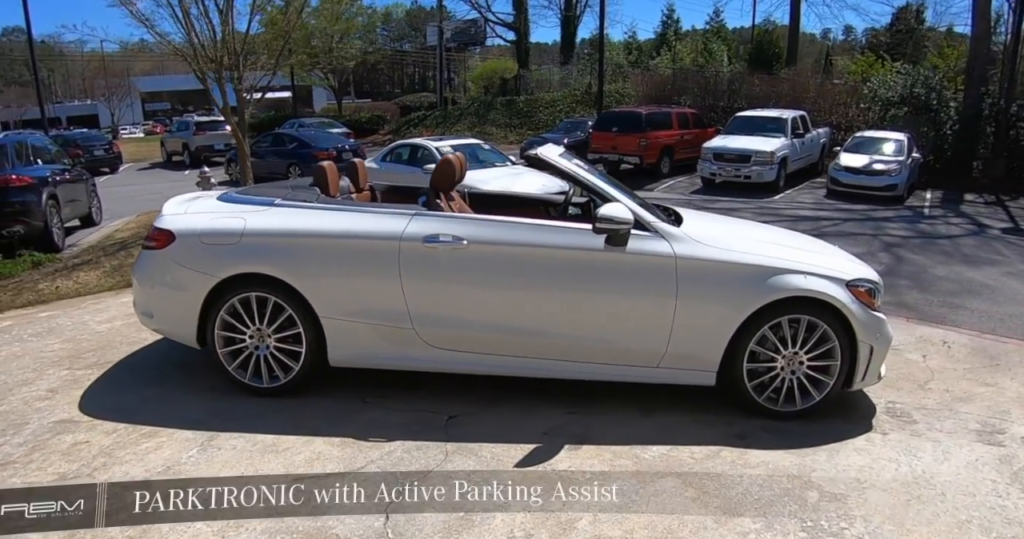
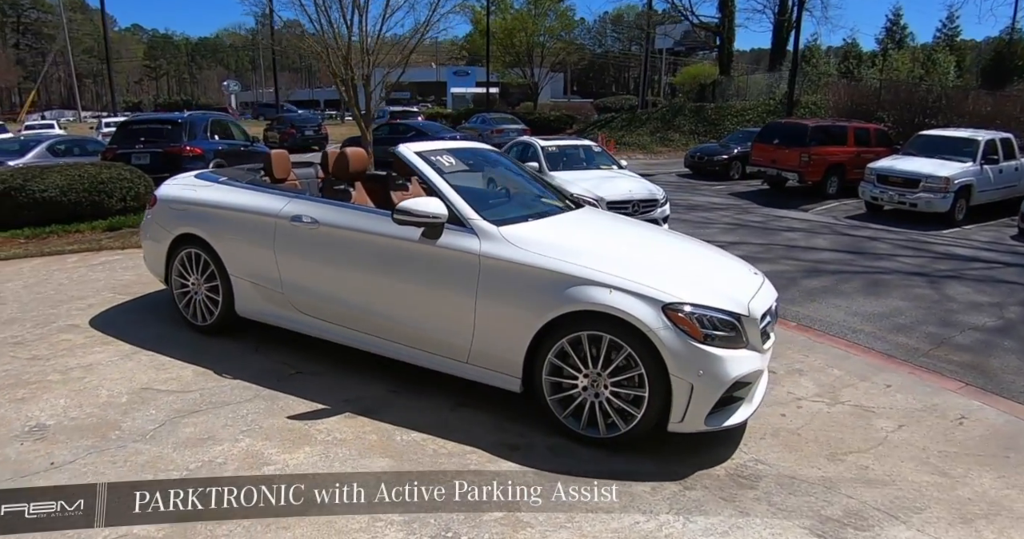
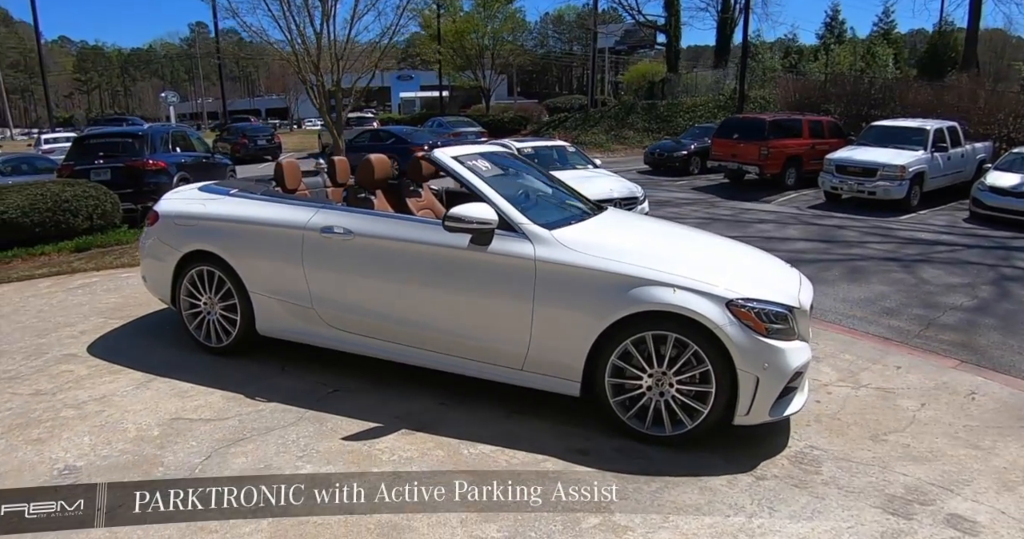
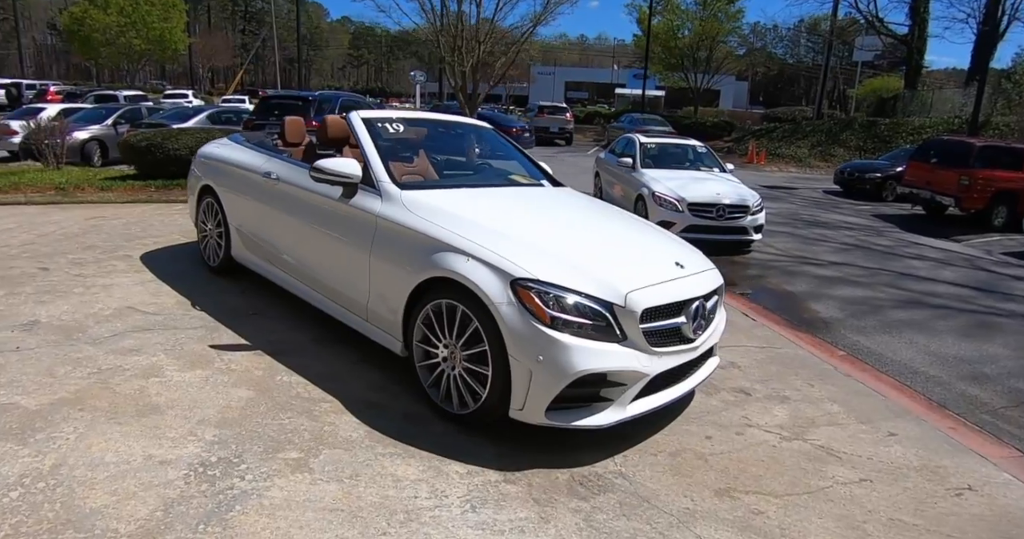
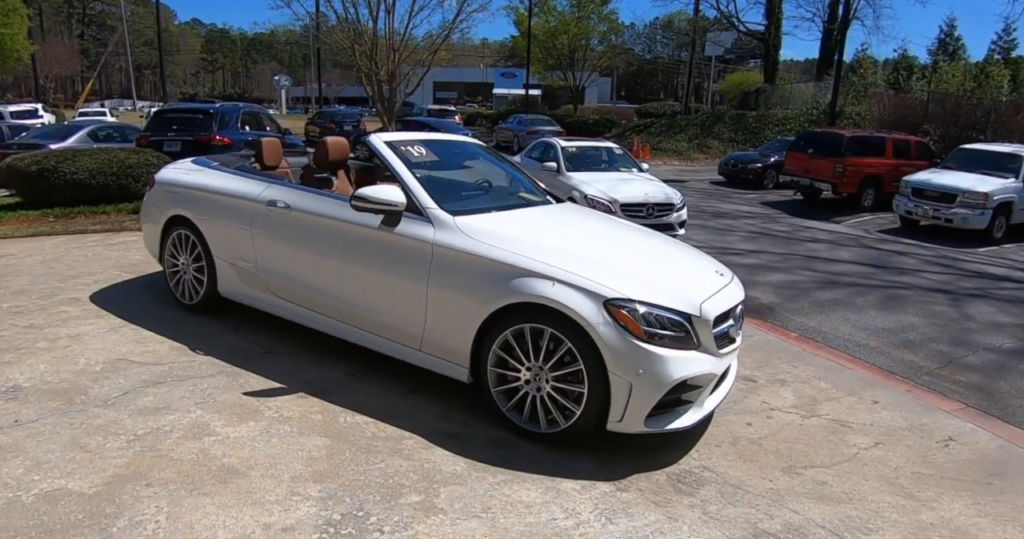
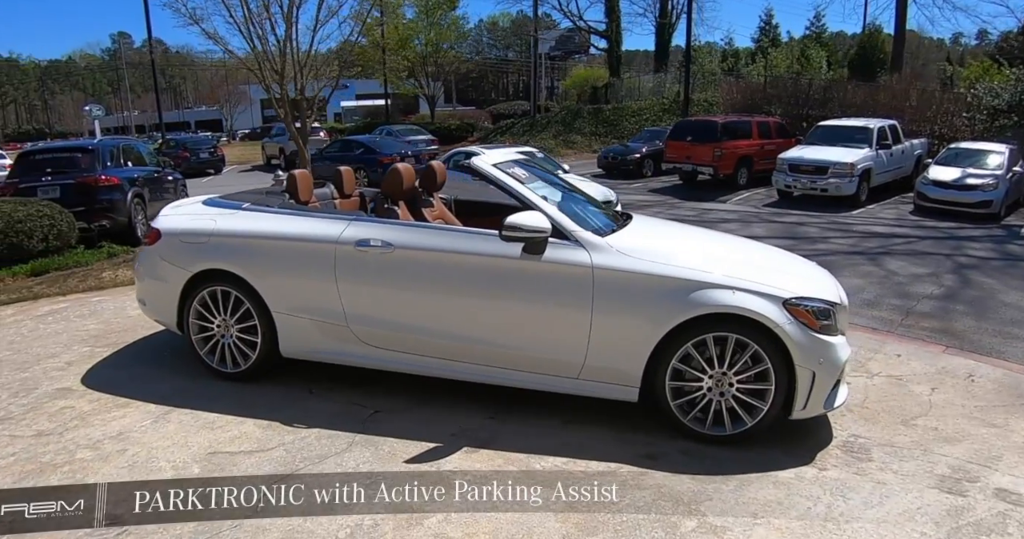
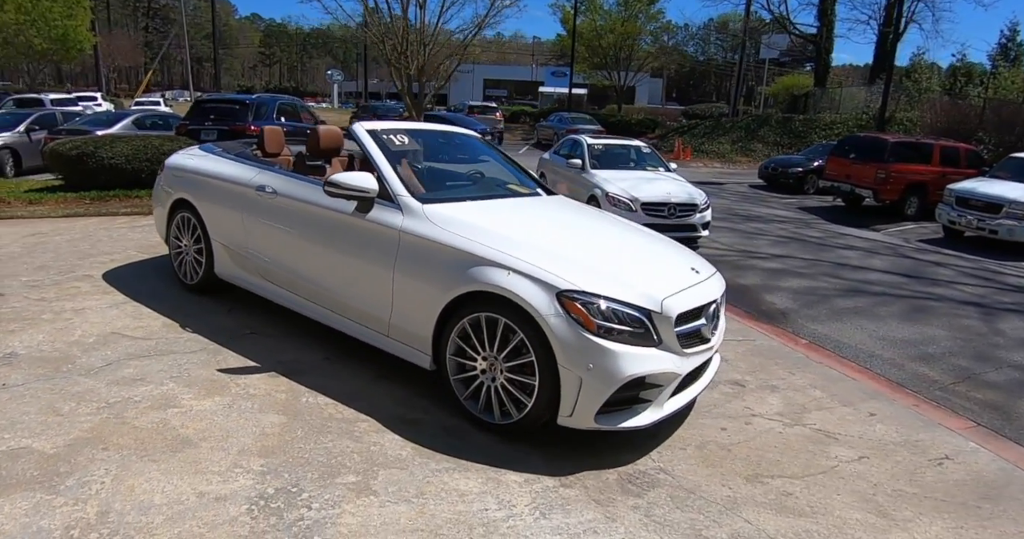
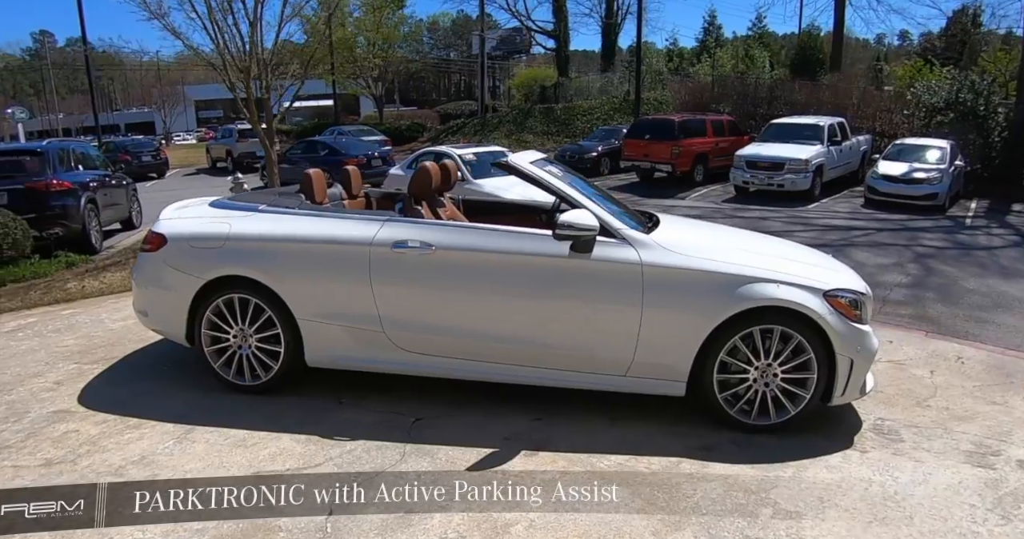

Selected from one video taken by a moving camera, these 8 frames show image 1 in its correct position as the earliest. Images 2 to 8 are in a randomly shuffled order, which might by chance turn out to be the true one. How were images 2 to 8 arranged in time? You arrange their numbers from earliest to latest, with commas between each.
8, 6, 3, 2, 5, 7, 4
